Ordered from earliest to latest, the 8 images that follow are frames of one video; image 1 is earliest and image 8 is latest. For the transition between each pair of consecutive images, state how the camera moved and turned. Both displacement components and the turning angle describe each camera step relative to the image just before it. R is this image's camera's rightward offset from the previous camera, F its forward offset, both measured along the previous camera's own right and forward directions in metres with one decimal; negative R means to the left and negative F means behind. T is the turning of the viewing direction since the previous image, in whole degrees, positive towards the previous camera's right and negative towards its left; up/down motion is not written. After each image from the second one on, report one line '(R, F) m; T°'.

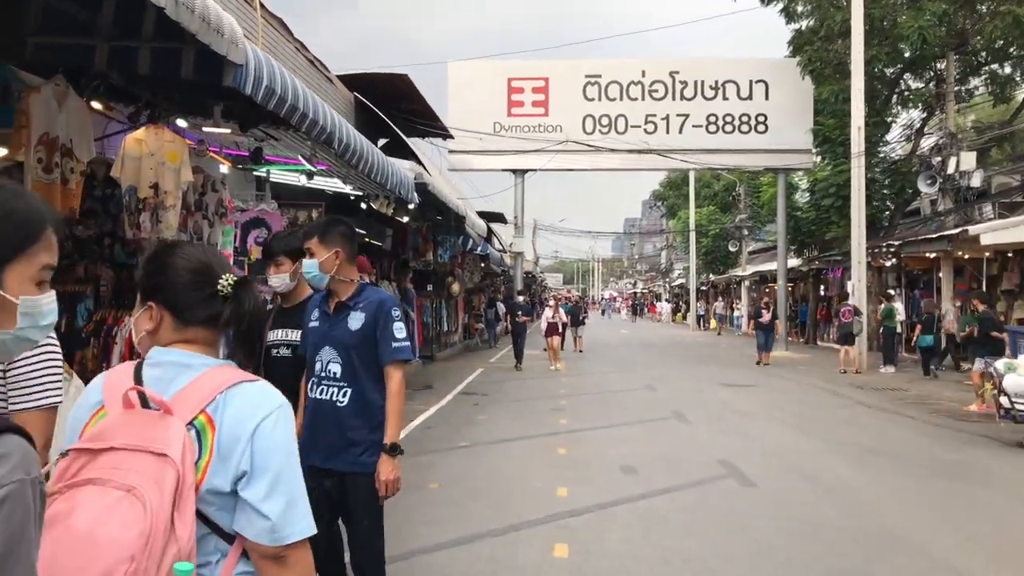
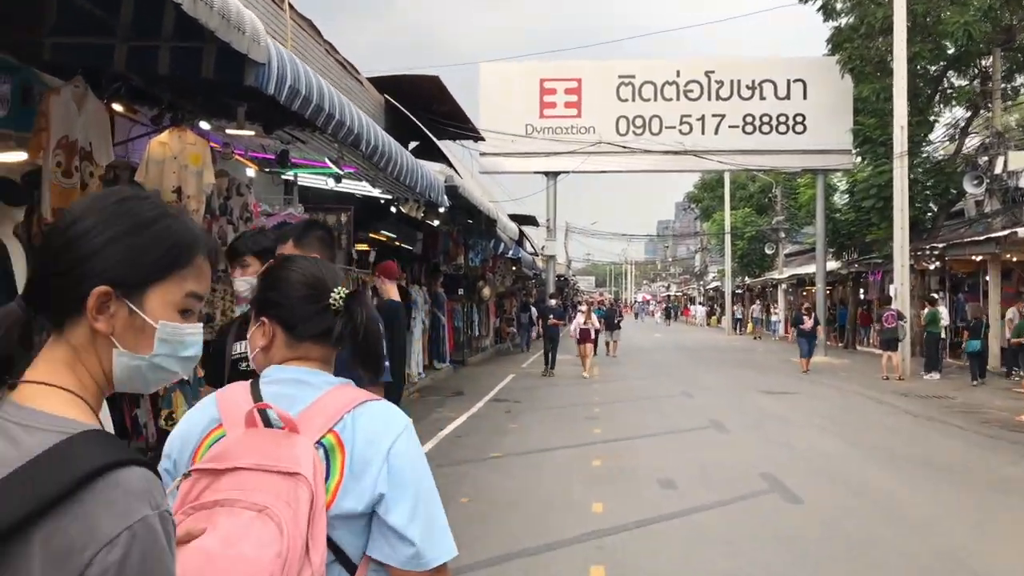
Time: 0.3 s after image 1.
(0.0, +0.3) m; -2°
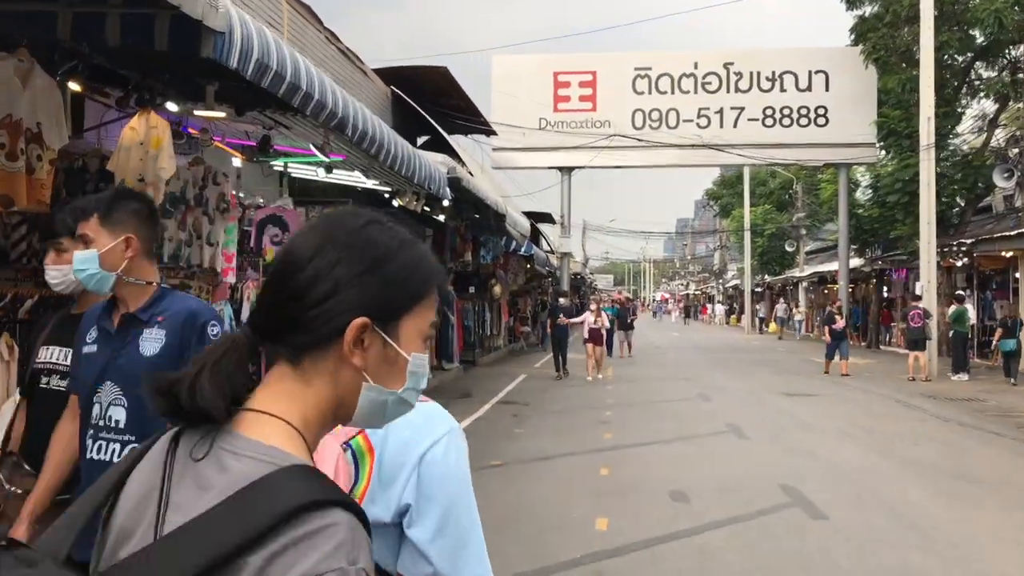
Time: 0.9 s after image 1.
(+0.1, +0.5) m; -1°
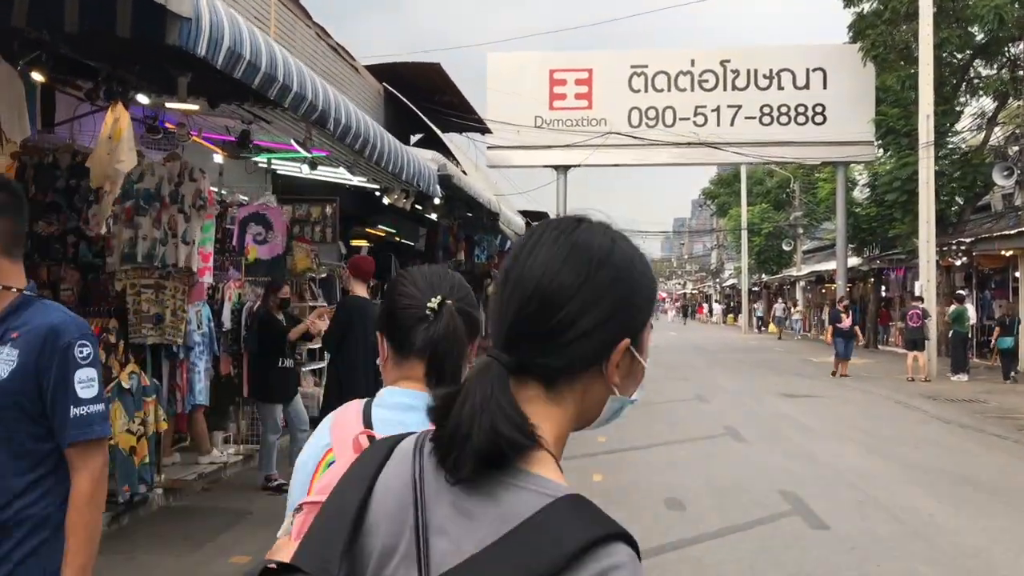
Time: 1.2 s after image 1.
(+0.1, +0.2) m; 0°
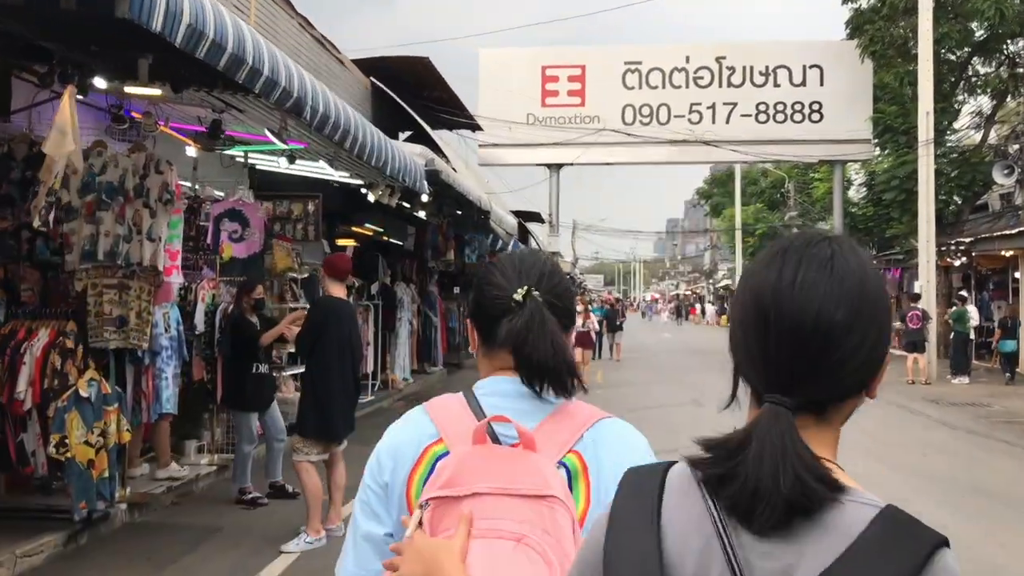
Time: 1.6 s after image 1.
(0.0, +0.4) m; 0°
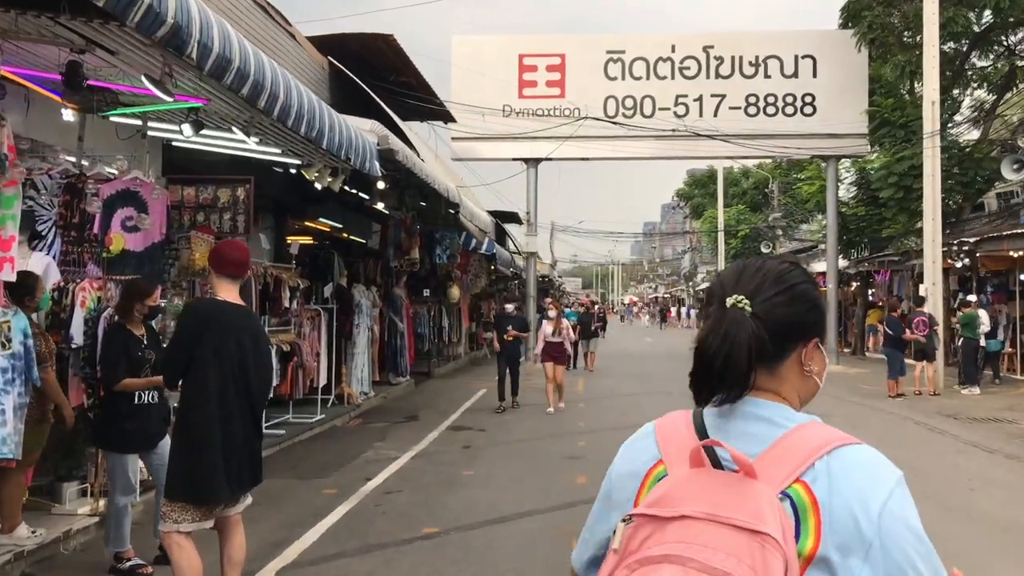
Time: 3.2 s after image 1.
(+0.1, +1.5) m; +1°
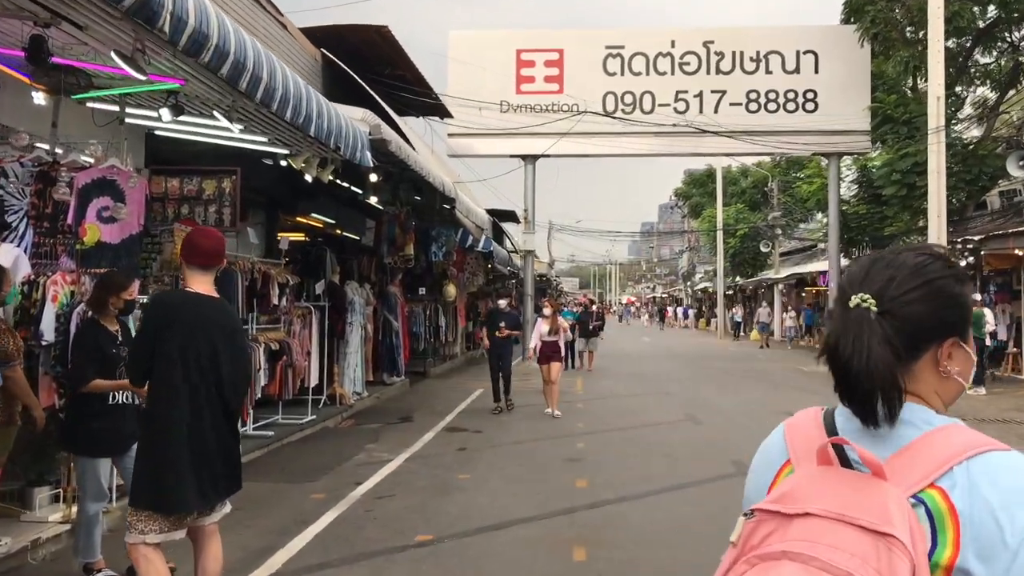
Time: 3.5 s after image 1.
(0.0, +0.3) m; 0°
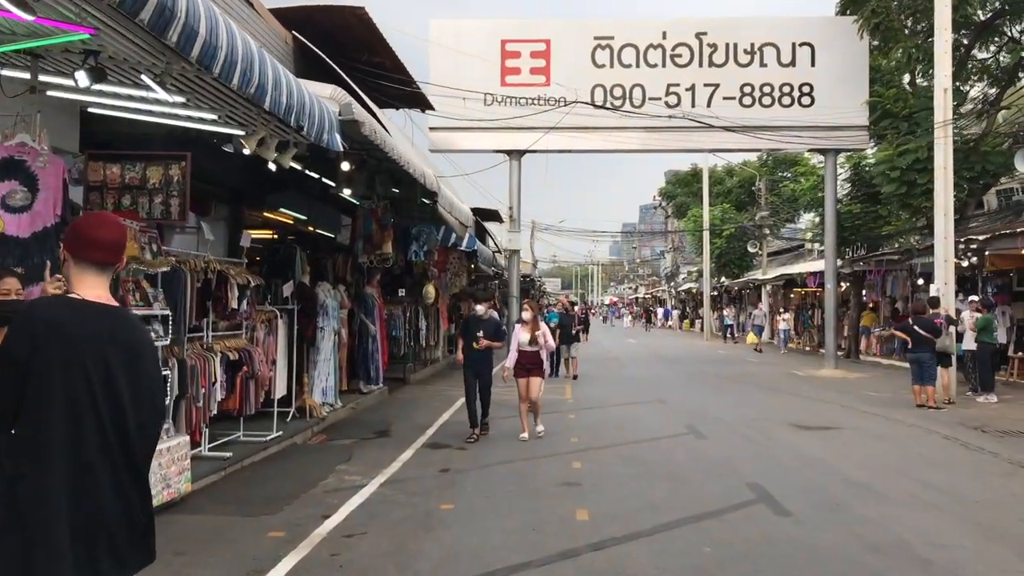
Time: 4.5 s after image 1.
(-0.1, +1.0) m; +1°
